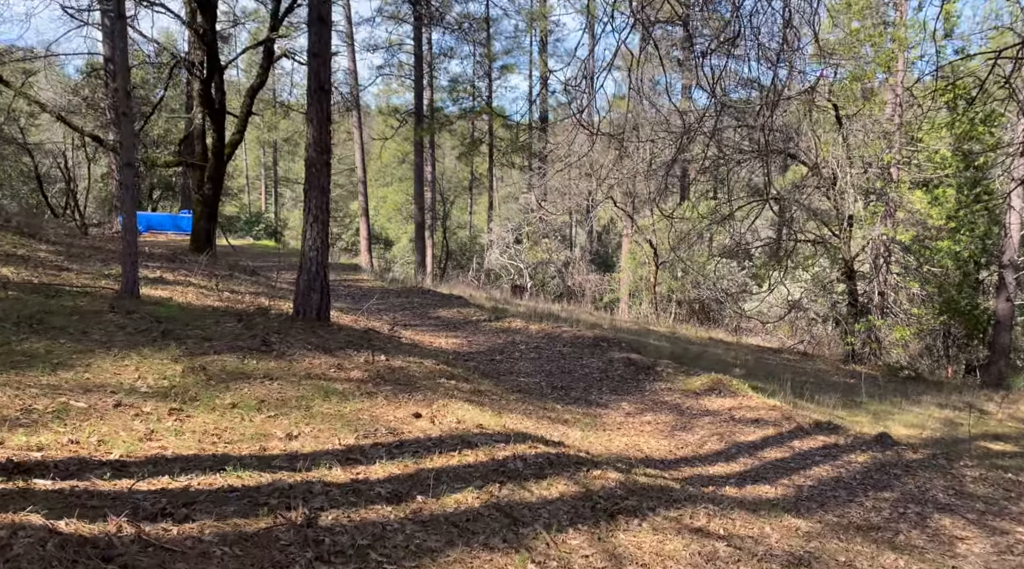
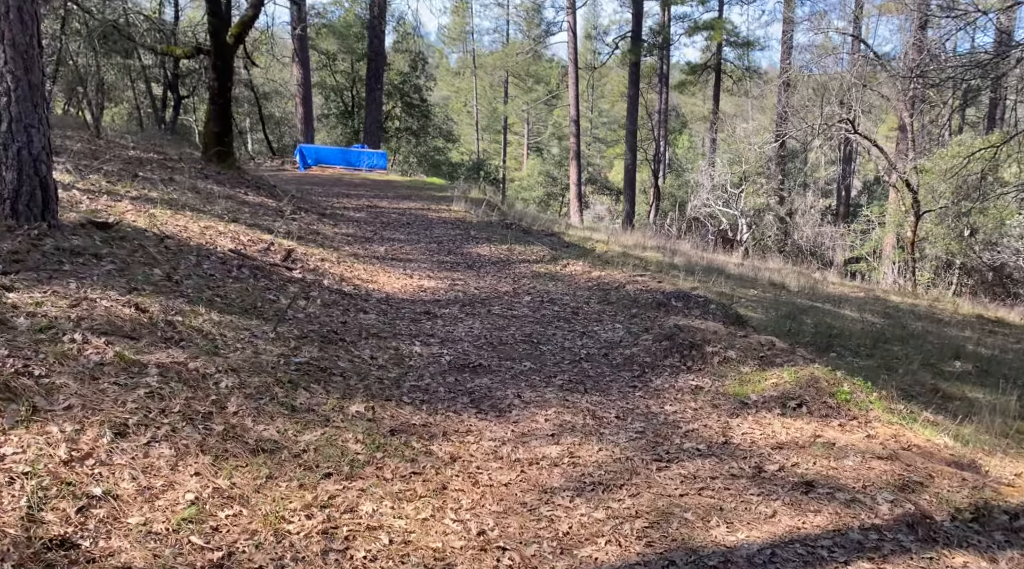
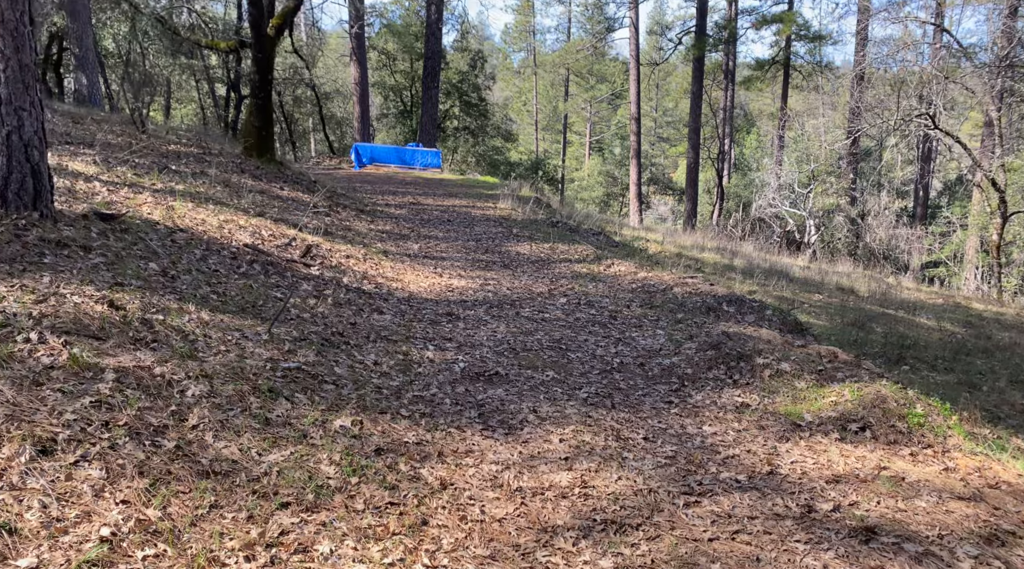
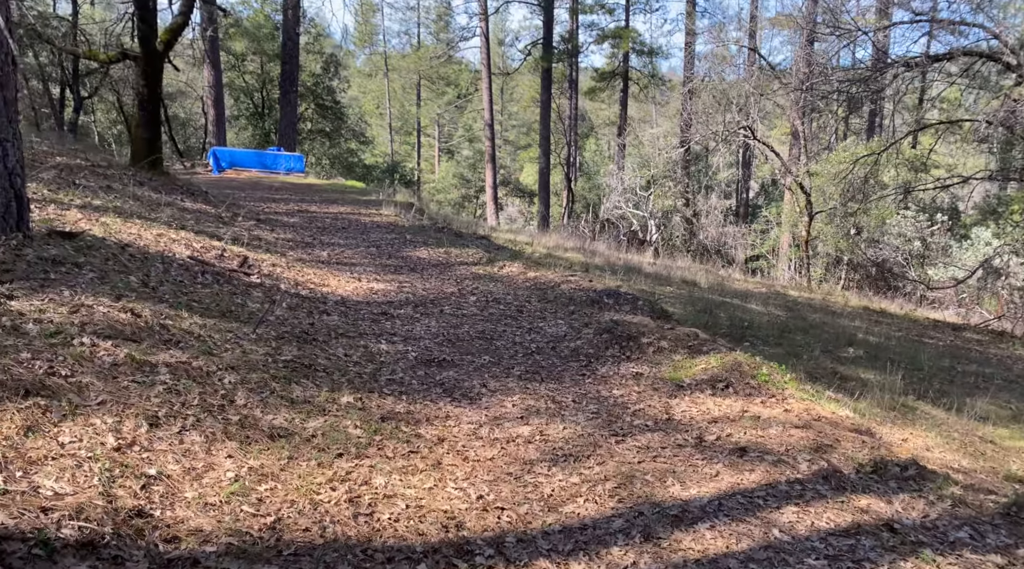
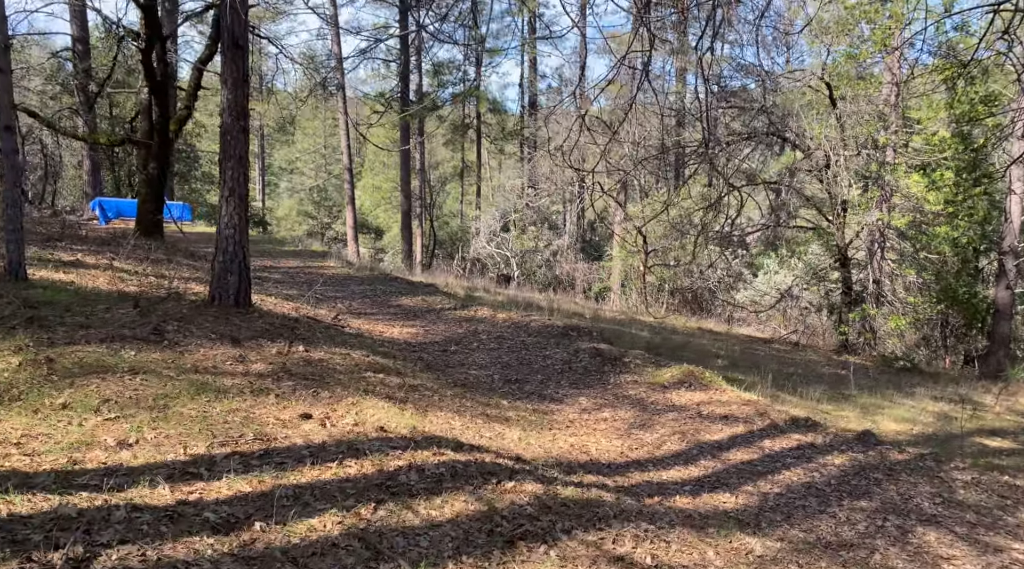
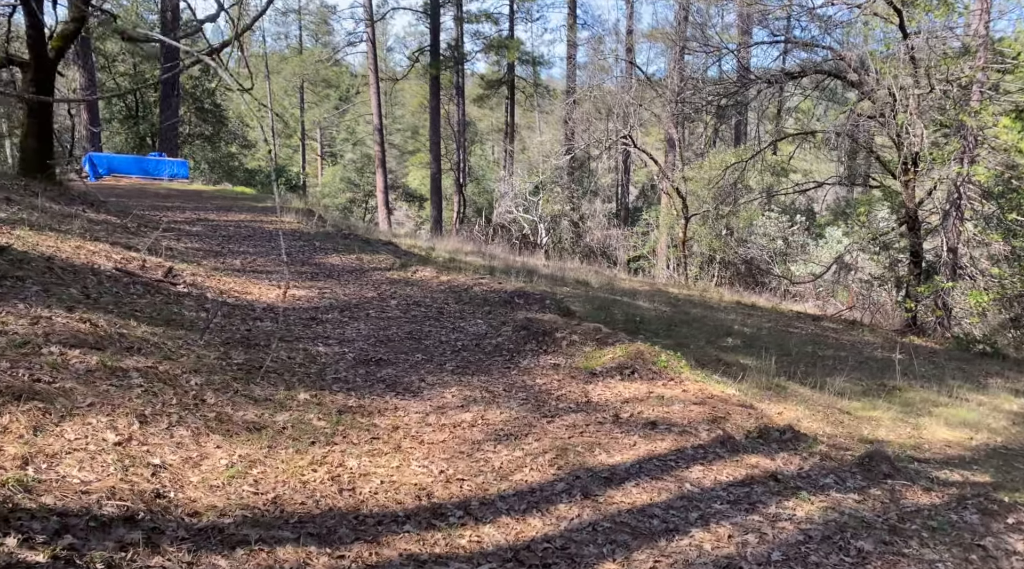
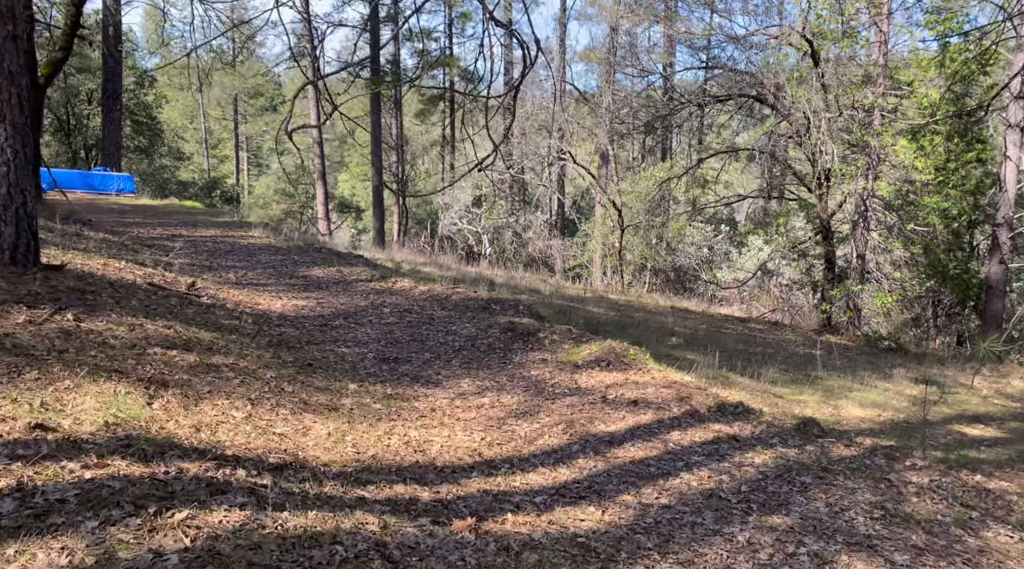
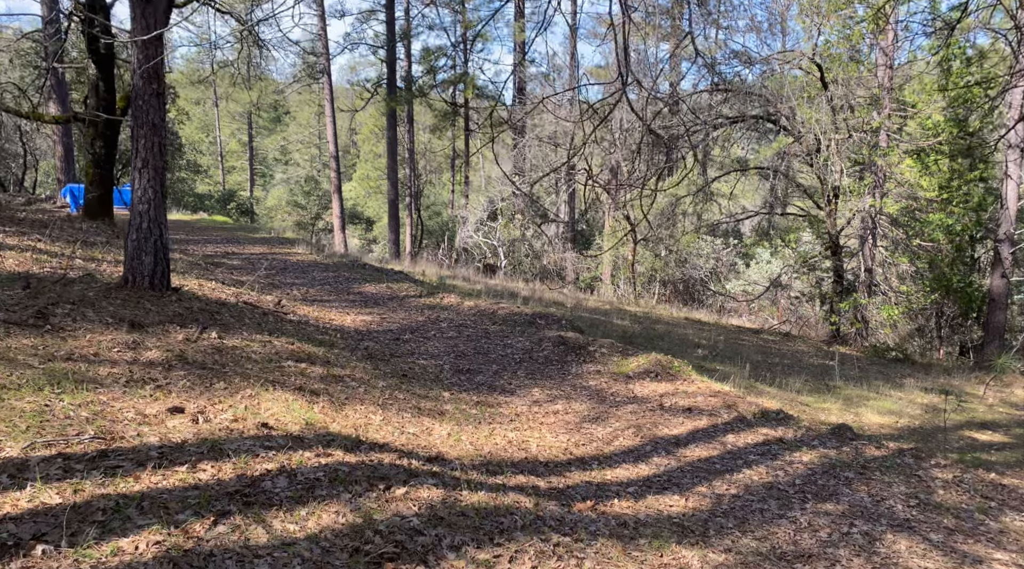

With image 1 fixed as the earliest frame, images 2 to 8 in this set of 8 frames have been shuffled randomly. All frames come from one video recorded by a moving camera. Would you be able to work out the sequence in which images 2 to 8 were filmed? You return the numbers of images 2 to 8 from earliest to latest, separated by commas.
5, 8, 7, 6, 4, 2, 3
